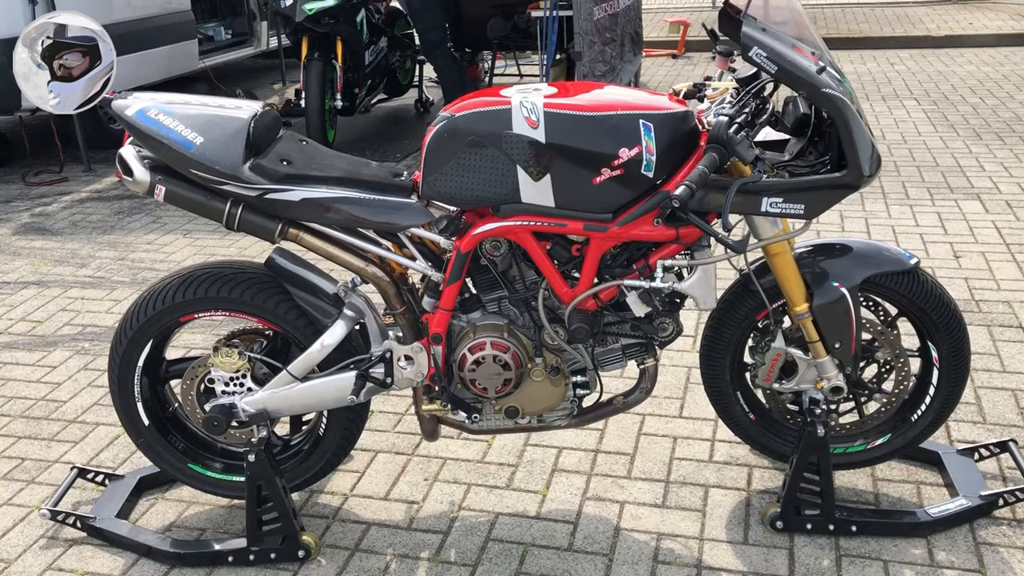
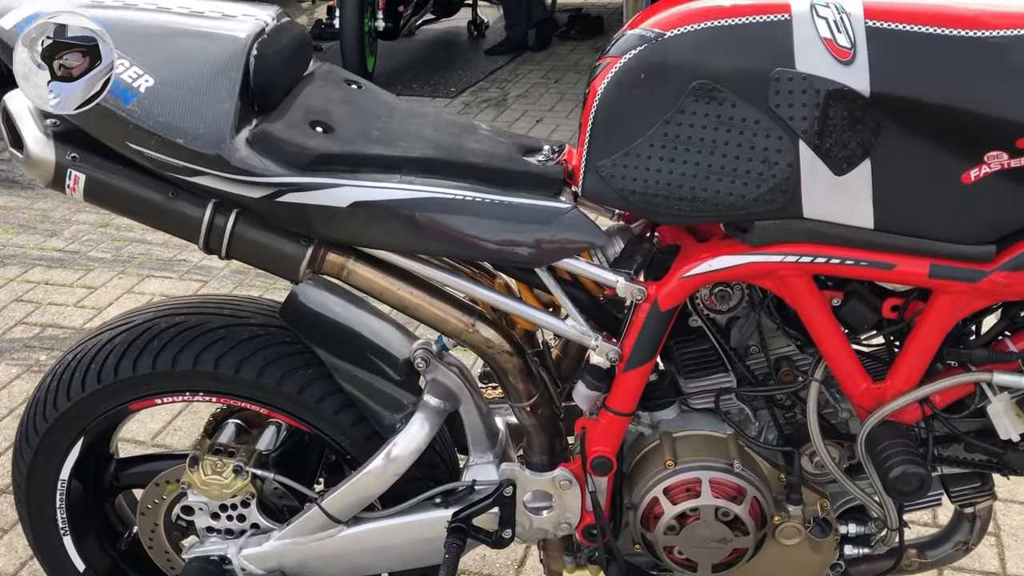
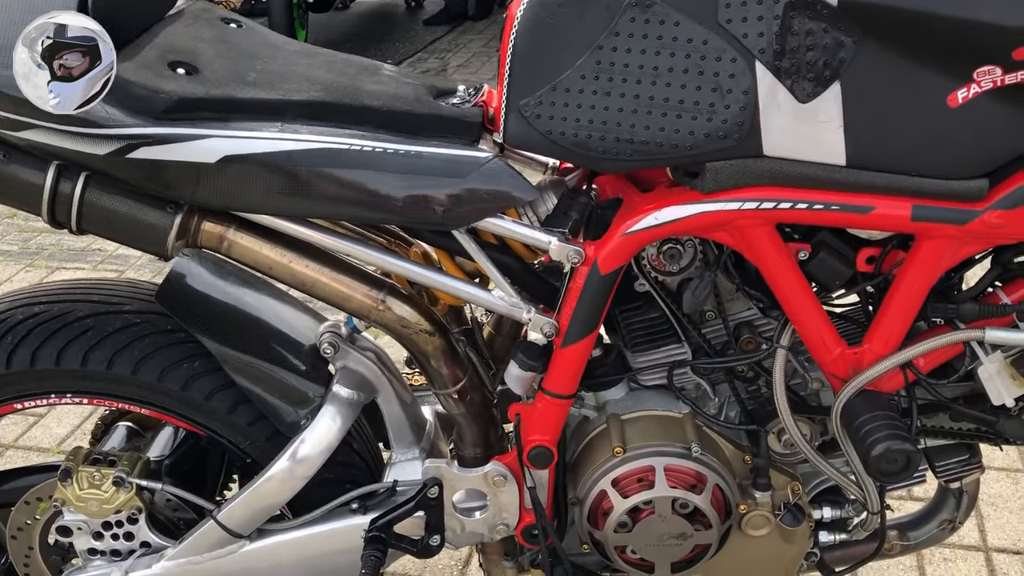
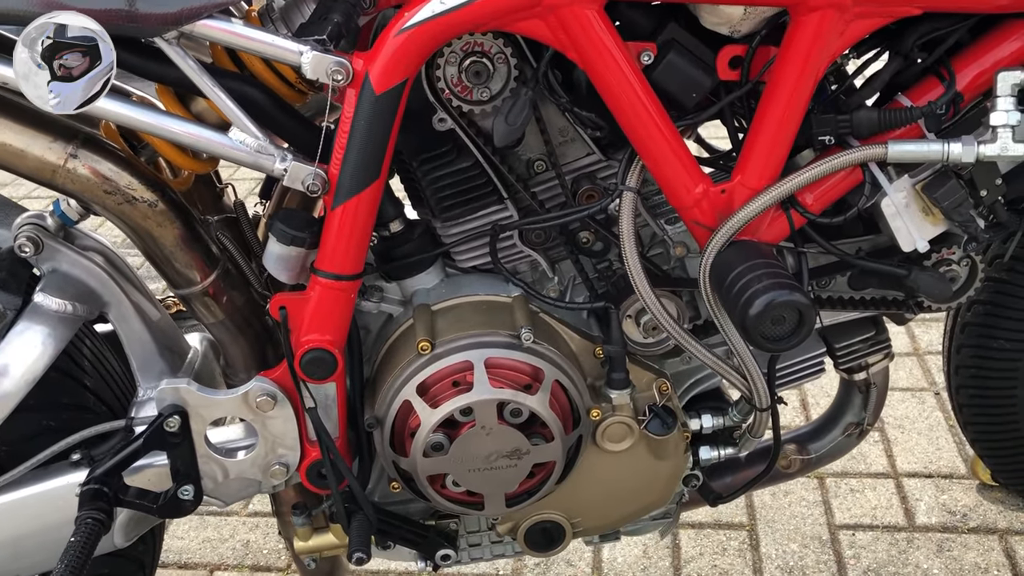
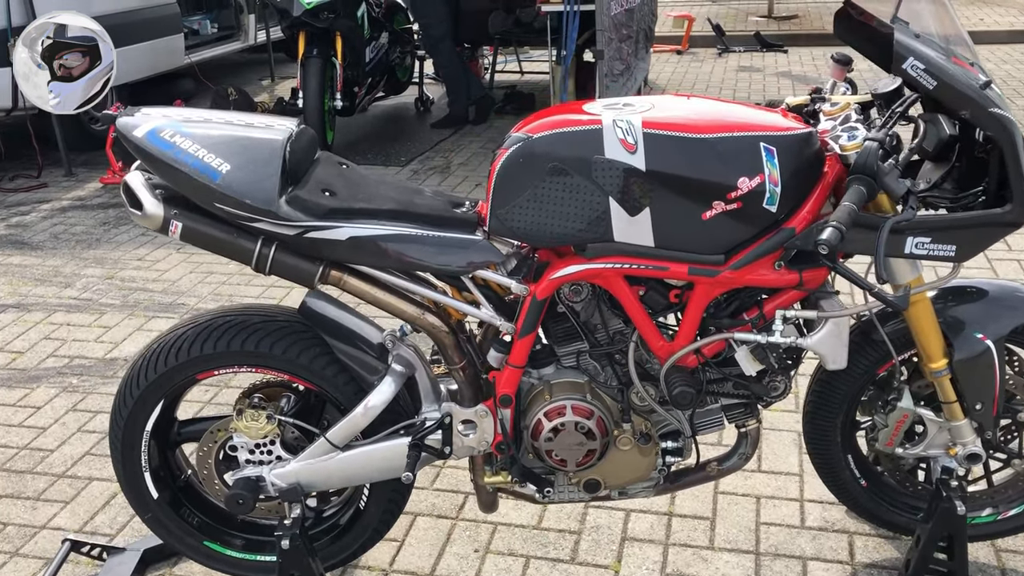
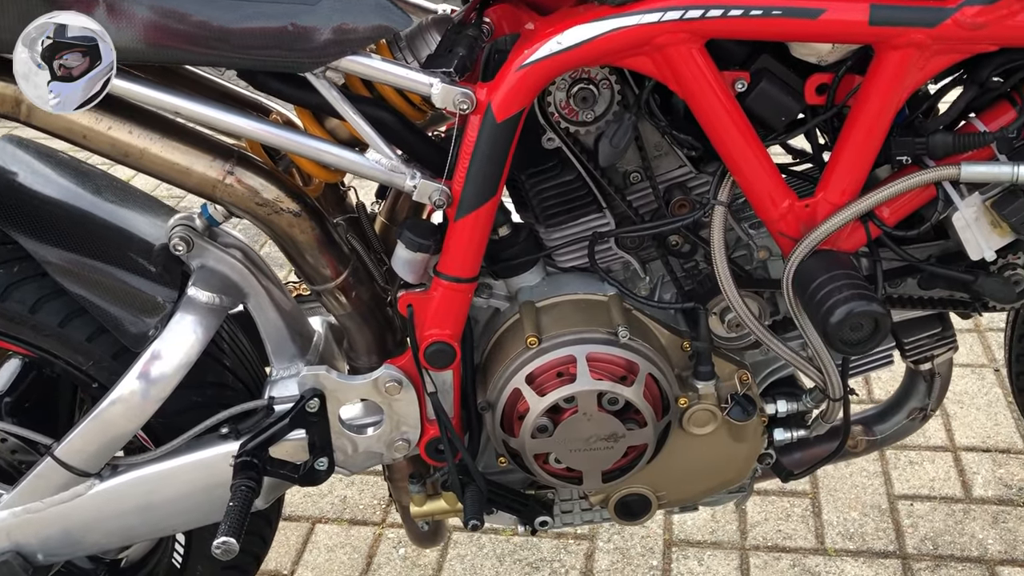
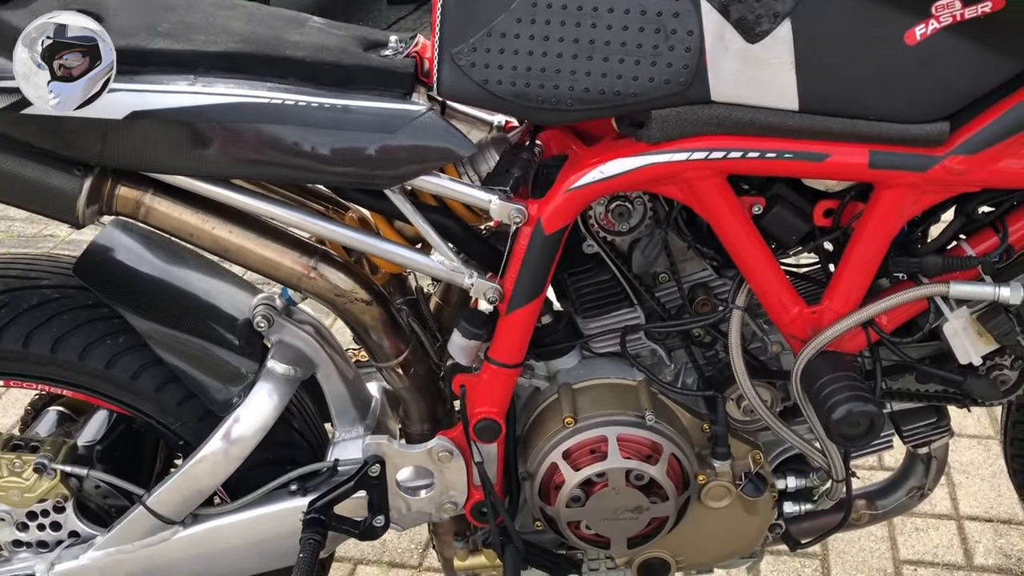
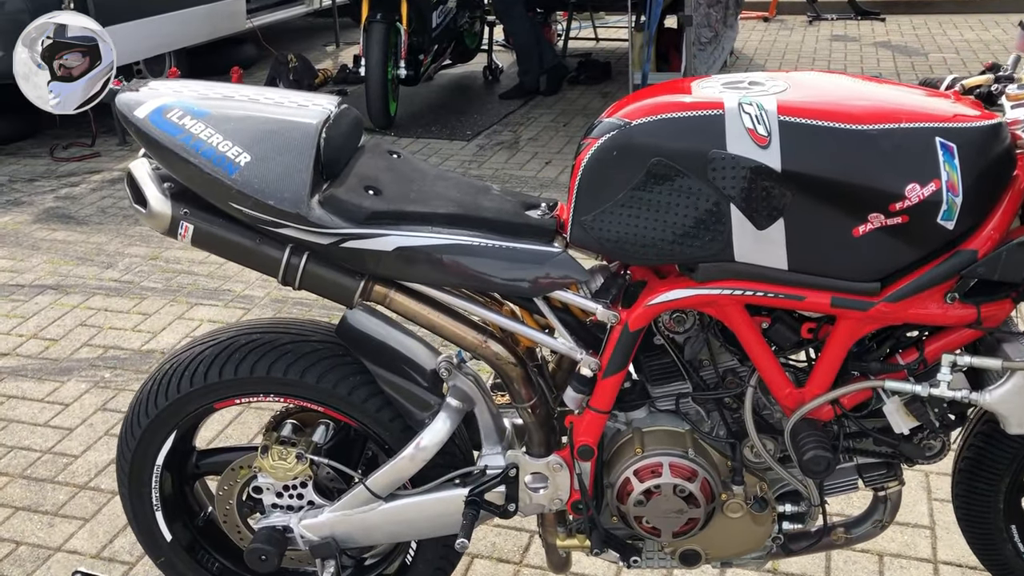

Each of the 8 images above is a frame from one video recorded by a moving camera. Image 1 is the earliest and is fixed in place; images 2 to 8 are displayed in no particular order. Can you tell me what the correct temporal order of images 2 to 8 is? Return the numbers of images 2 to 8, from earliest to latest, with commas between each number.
5, 8, 2, 3, 7, 6, 4
